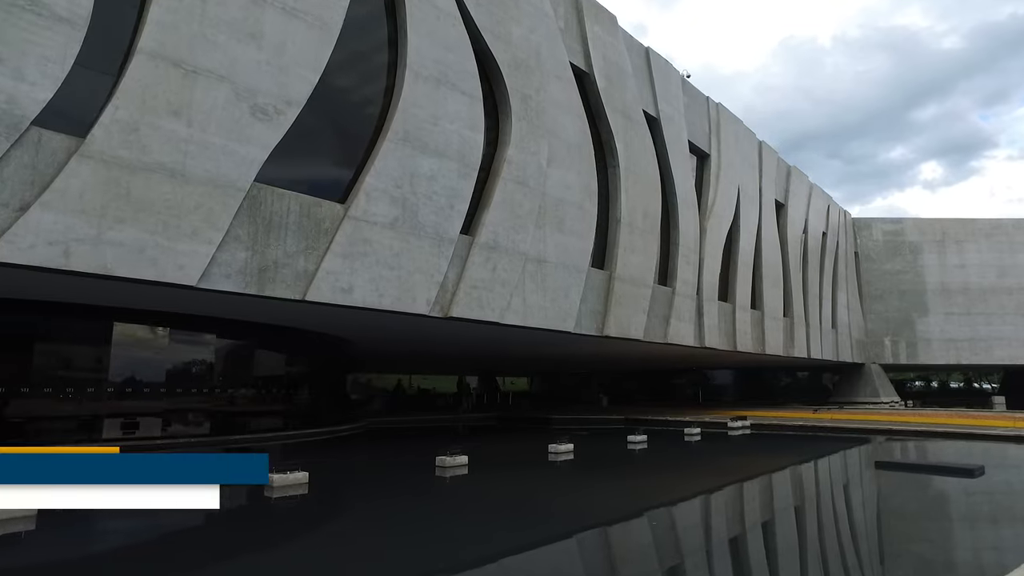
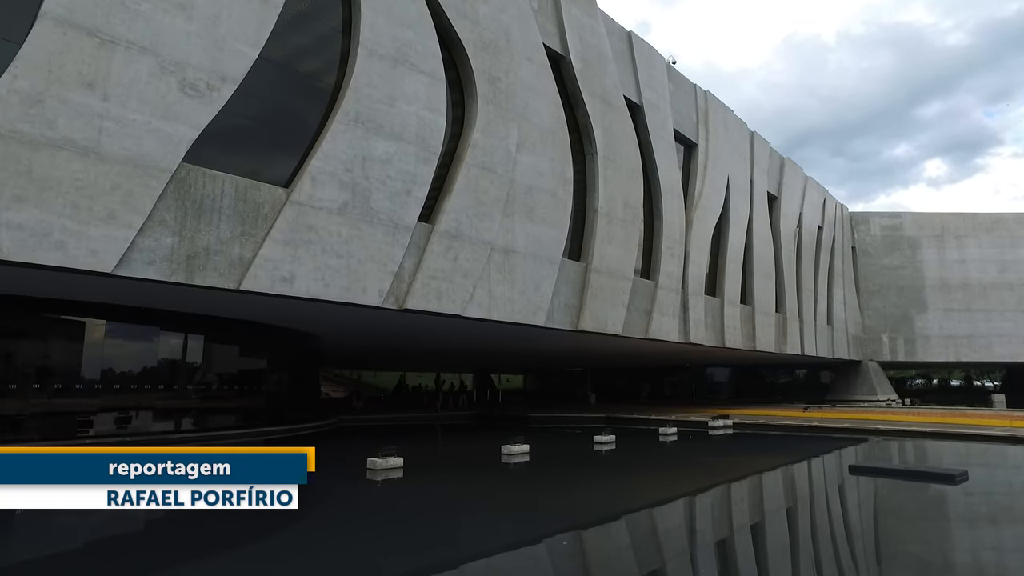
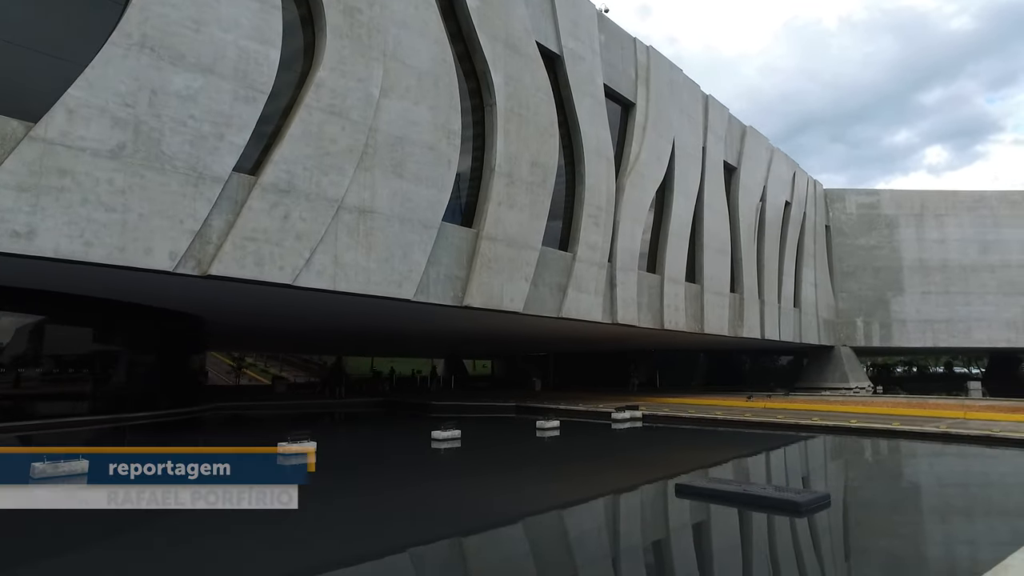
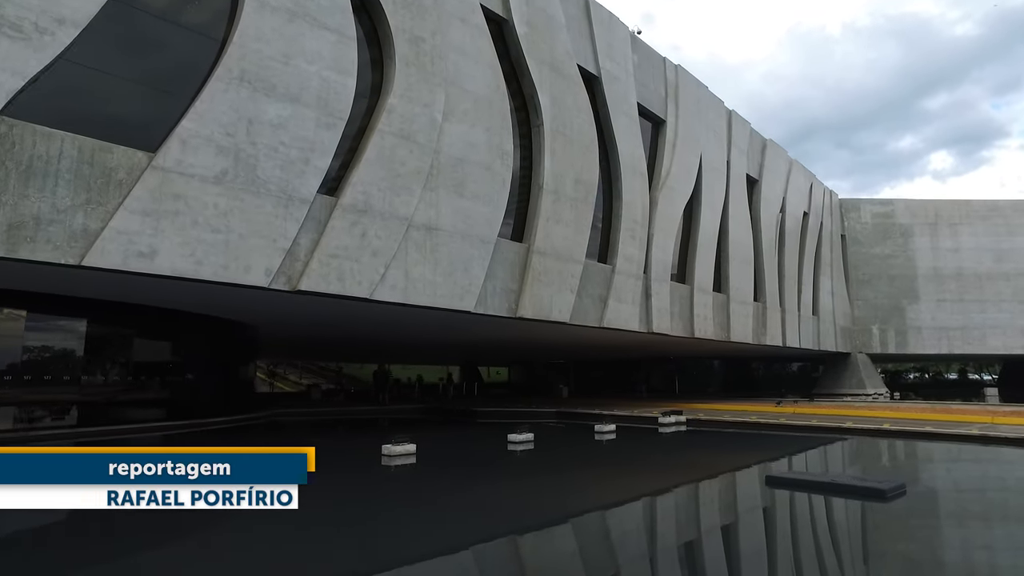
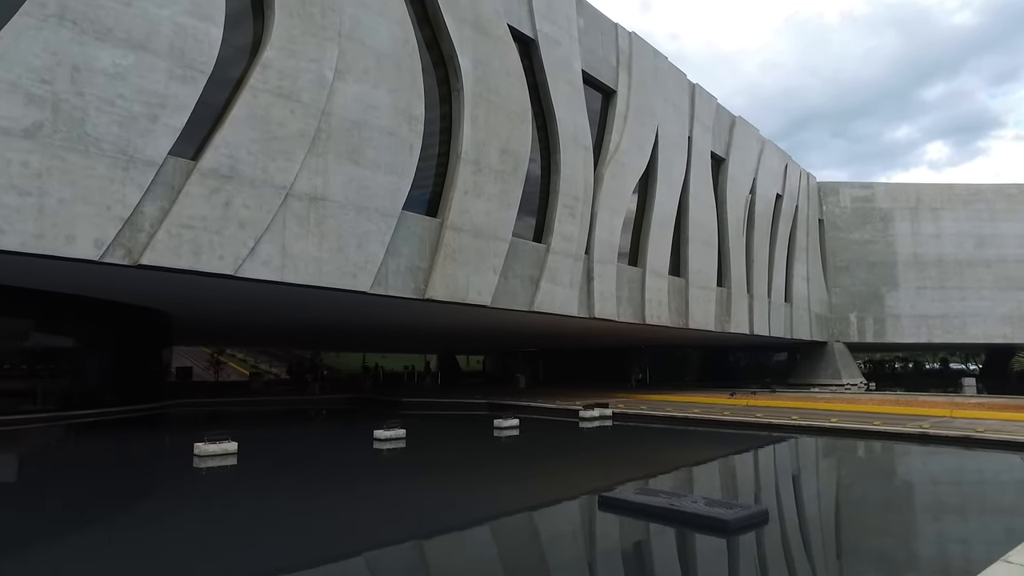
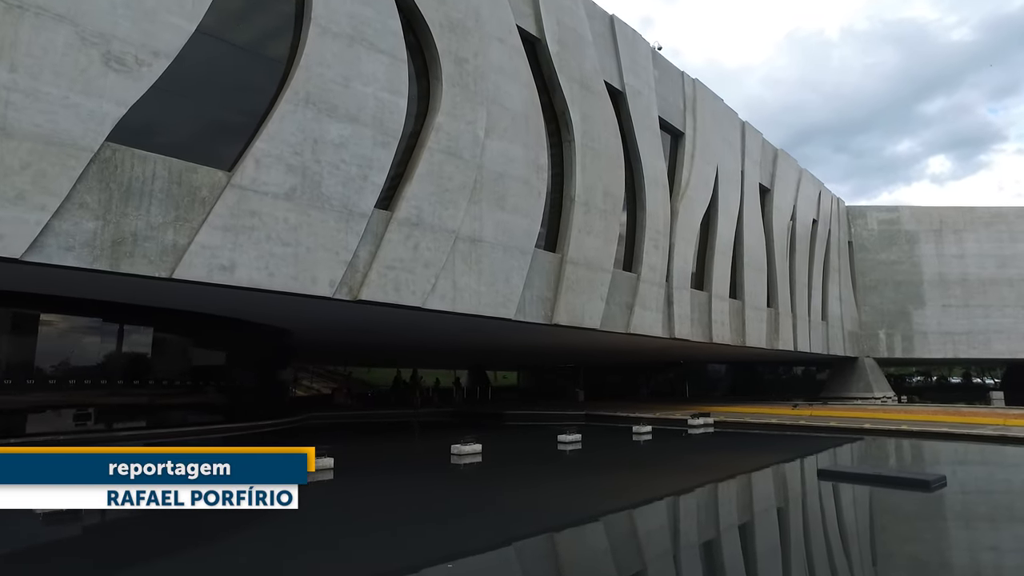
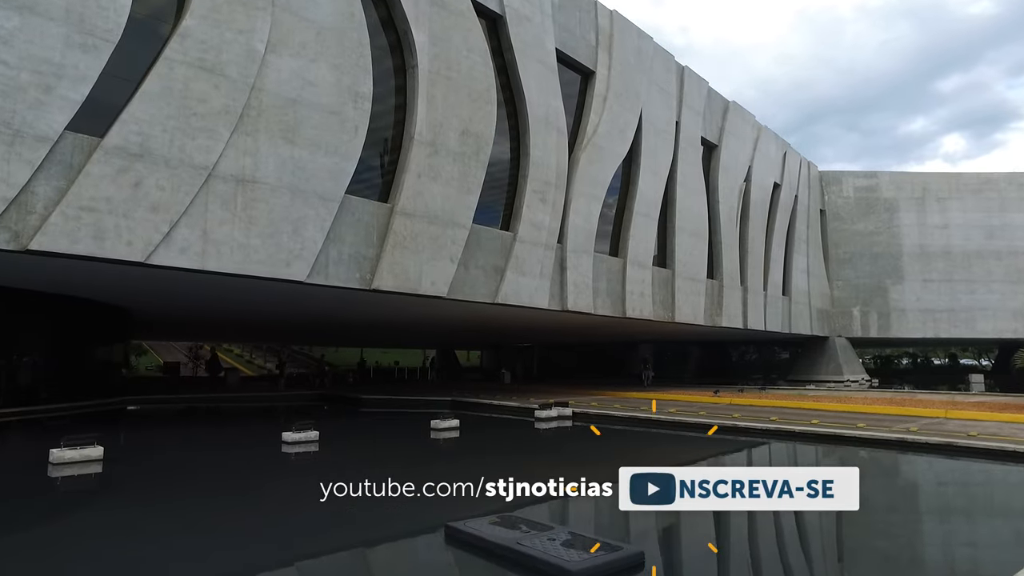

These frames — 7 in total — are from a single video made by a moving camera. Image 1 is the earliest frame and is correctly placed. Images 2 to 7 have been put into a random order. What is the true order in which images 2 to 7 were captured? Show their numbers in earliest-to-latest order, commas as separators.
2, 6, 4, 3, 5, 7
